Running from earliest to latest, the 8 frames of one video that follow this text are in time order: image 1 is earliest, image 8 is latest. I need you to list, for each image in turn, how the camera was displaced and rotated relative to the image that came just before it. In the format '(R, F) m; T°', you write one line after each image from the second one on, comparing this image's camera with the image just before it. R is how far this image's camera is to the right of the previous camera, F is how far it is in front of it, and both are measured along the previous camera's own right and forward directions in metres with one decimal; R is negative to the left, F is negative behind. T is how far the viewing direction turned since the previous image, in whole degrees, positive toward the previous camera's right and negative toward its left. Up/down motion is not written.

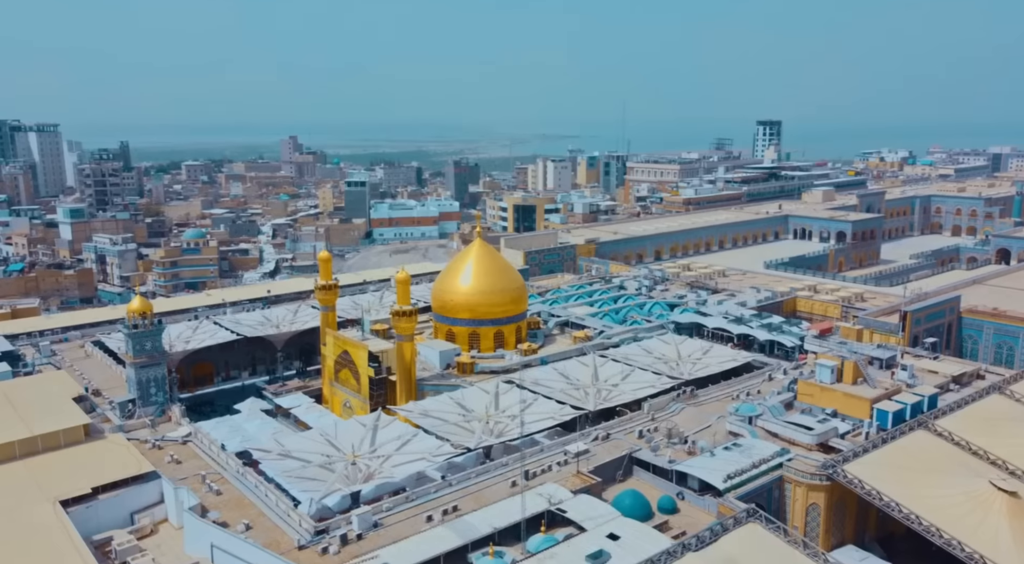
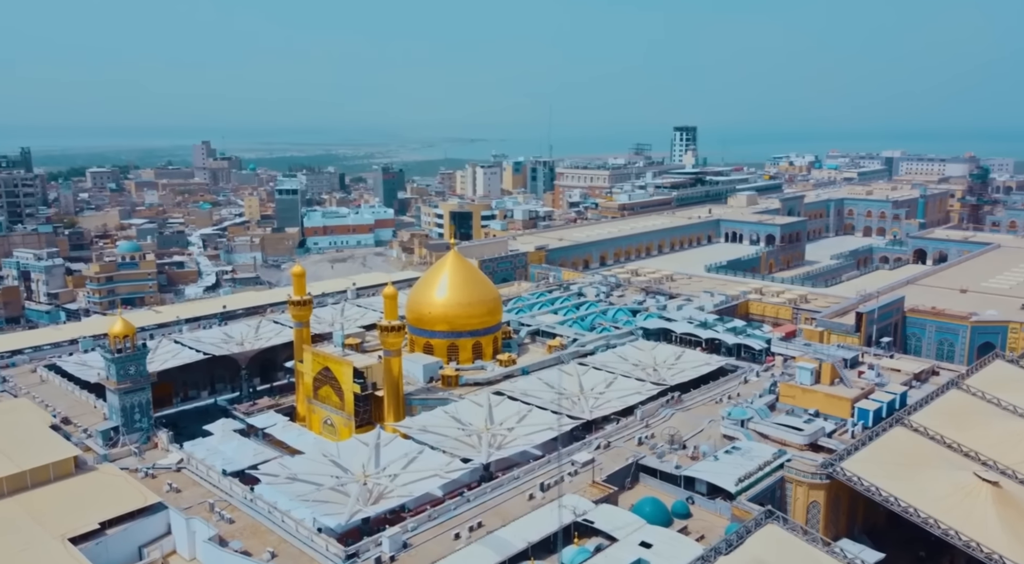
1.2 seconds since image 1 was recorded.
(-3.0, -0.2) m; +7°
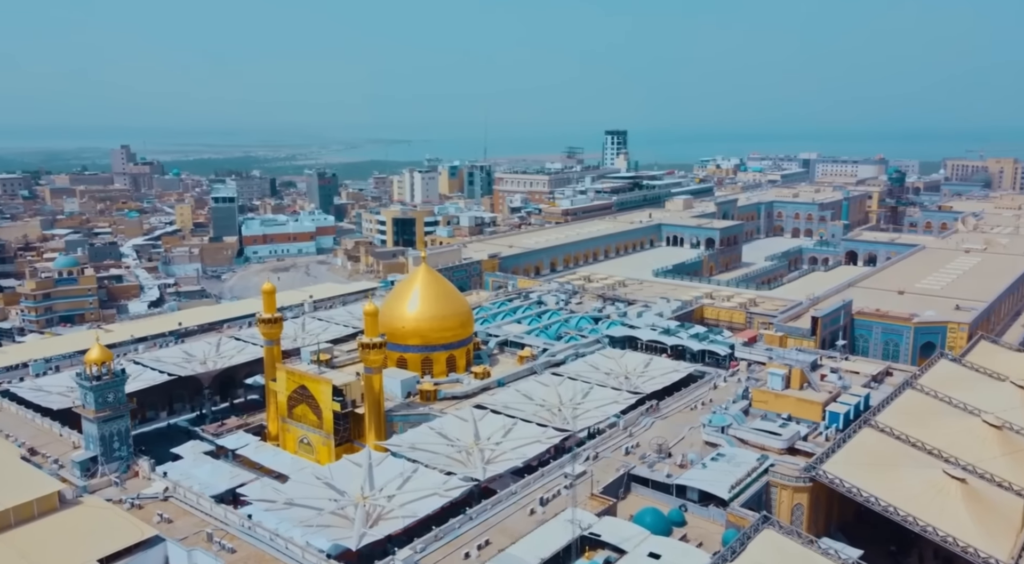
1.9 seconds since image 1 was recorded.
(-2.1, -0.2) m; +6°
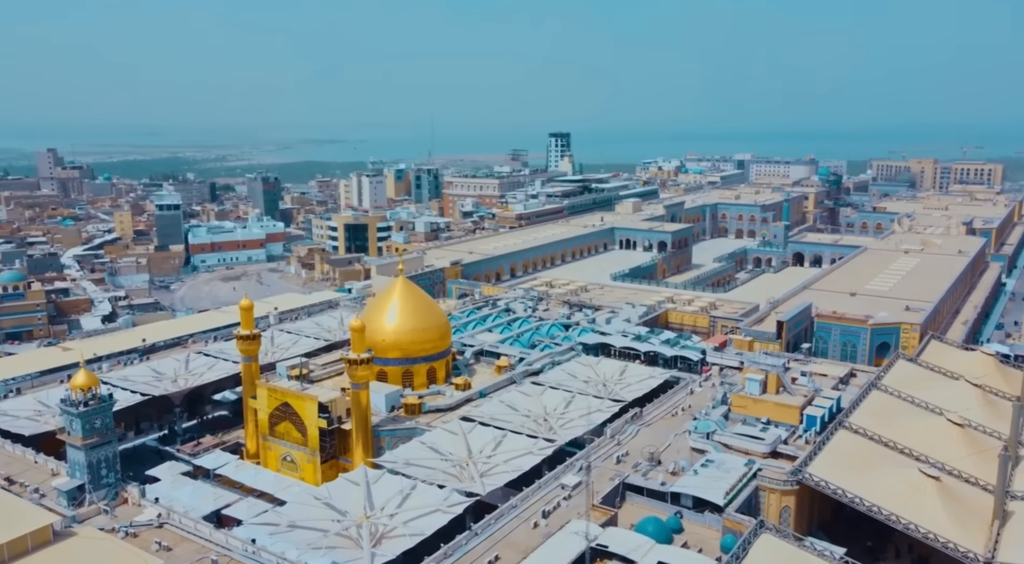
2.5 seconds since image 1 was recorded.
(-1.9, -0.2) m; +5°
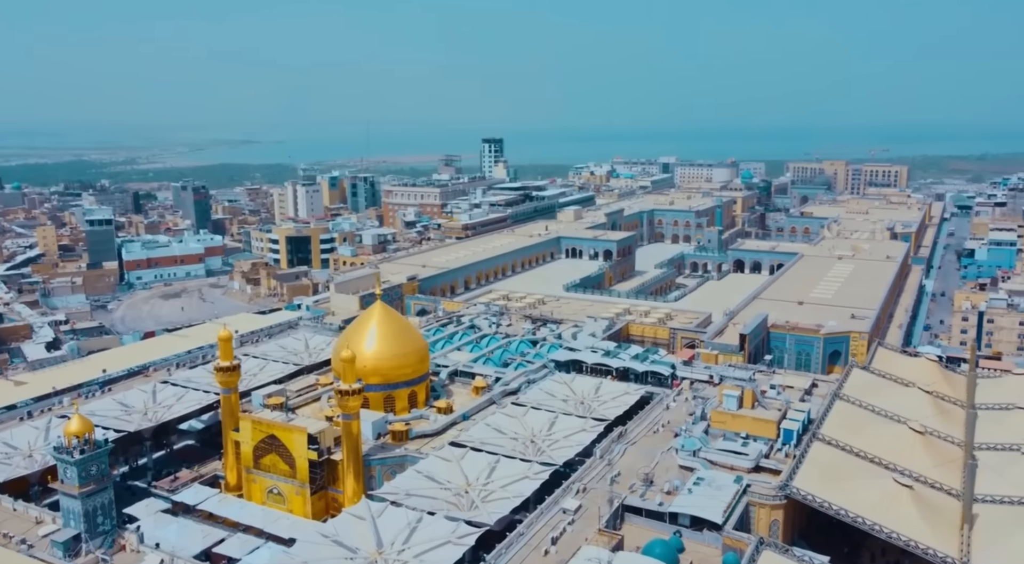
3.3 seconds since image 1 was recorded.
(-2.6, -0.3) m; +6°
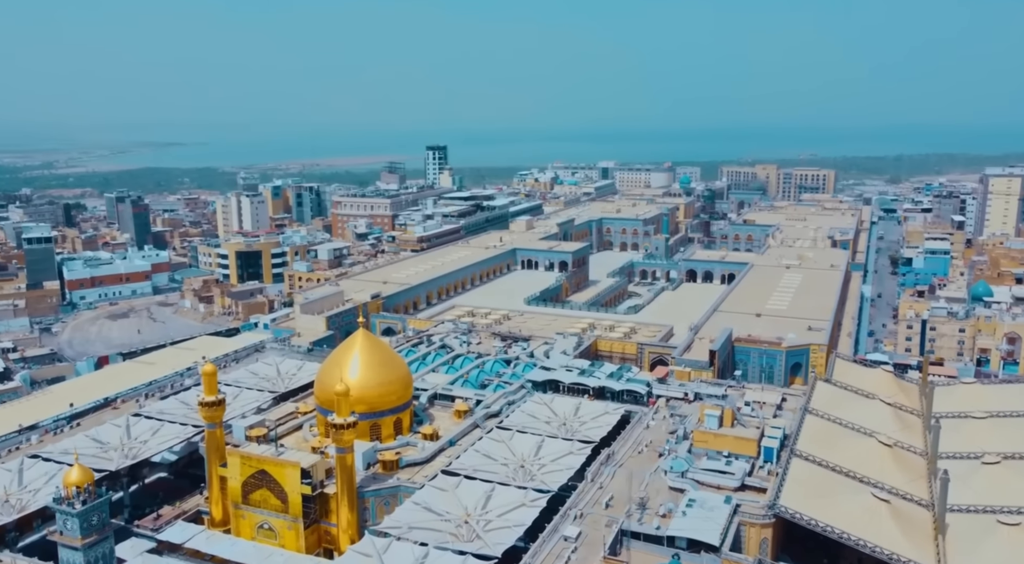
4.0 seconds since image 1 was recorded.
(-2.2, -0.3) m; +5°
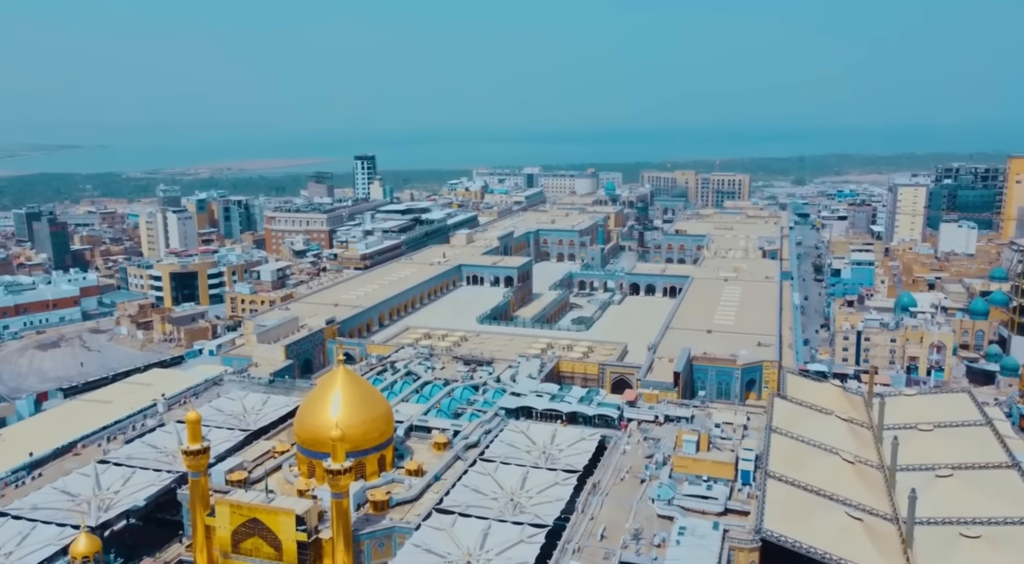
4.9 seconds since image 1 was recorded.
(-2.9, -0.2) m; +6°
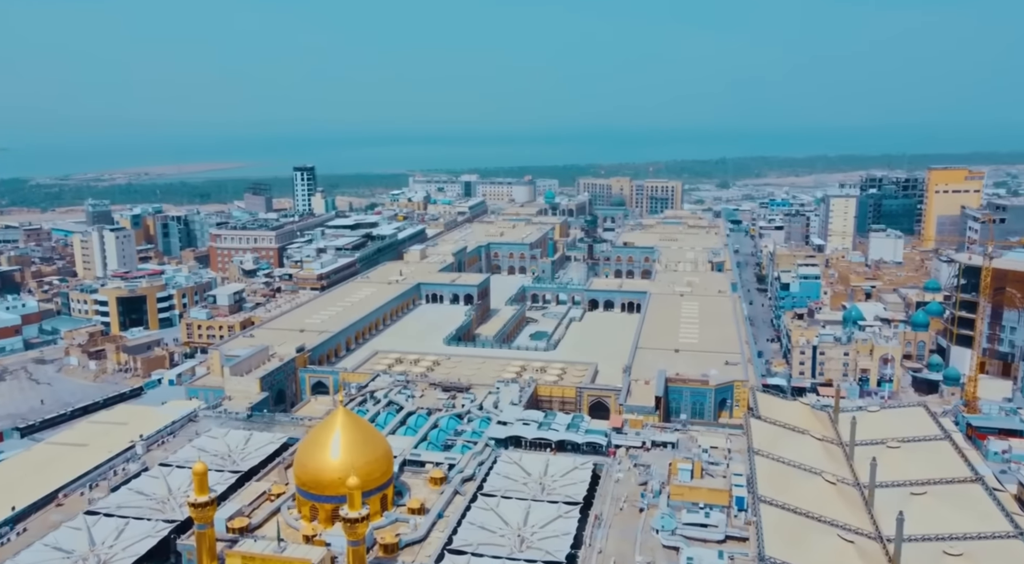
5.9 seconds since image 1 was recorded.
(-3.3, -0.1) m; +6°
